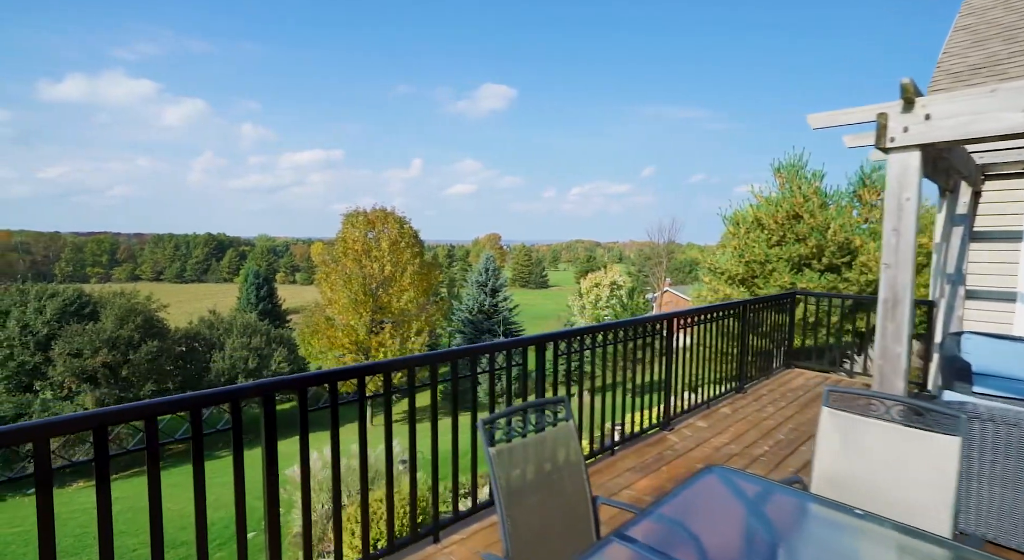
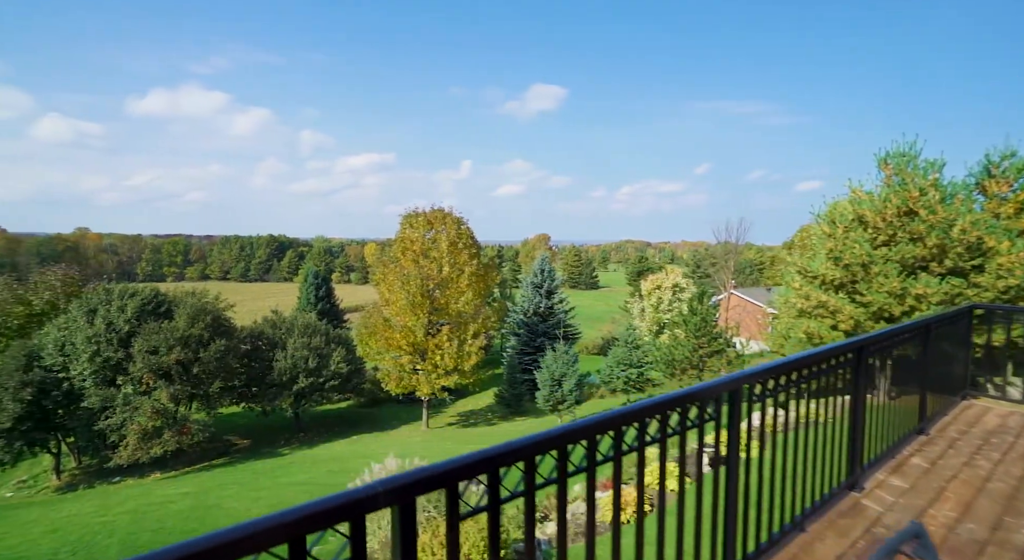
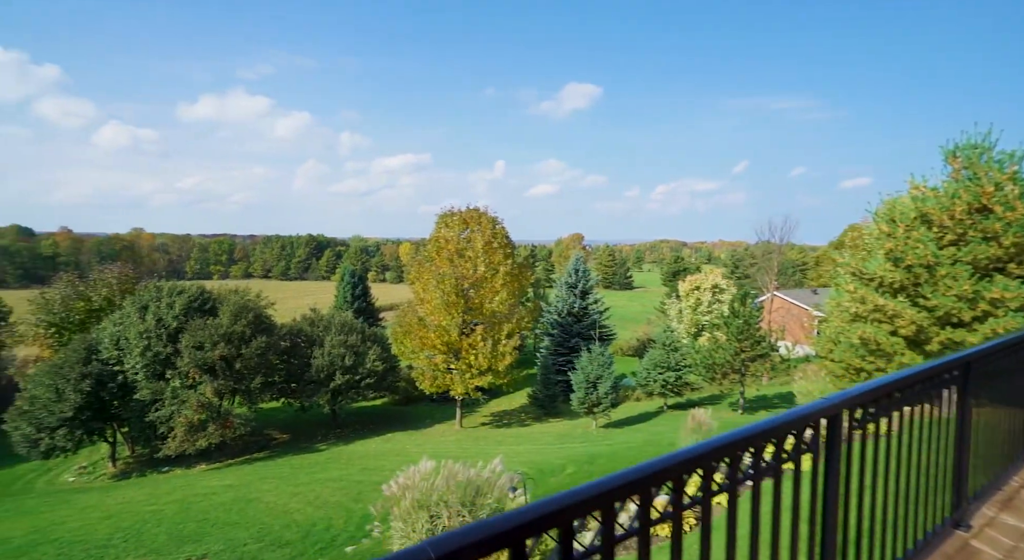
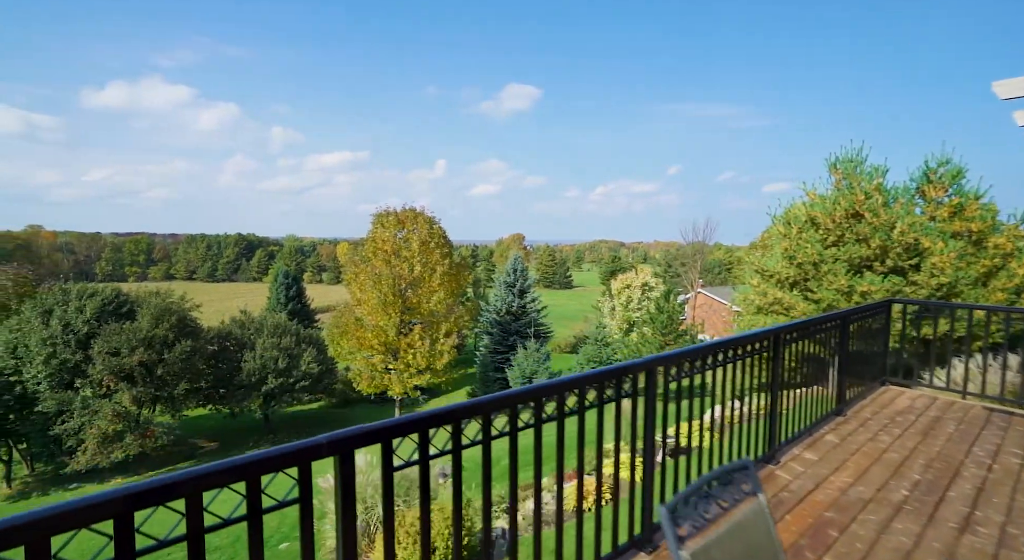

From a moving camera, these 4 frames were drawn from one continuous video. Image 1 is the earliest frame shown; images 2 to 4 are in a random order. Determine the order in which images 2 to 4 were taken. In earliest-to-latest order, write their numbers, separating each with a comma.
4, 2, 3
